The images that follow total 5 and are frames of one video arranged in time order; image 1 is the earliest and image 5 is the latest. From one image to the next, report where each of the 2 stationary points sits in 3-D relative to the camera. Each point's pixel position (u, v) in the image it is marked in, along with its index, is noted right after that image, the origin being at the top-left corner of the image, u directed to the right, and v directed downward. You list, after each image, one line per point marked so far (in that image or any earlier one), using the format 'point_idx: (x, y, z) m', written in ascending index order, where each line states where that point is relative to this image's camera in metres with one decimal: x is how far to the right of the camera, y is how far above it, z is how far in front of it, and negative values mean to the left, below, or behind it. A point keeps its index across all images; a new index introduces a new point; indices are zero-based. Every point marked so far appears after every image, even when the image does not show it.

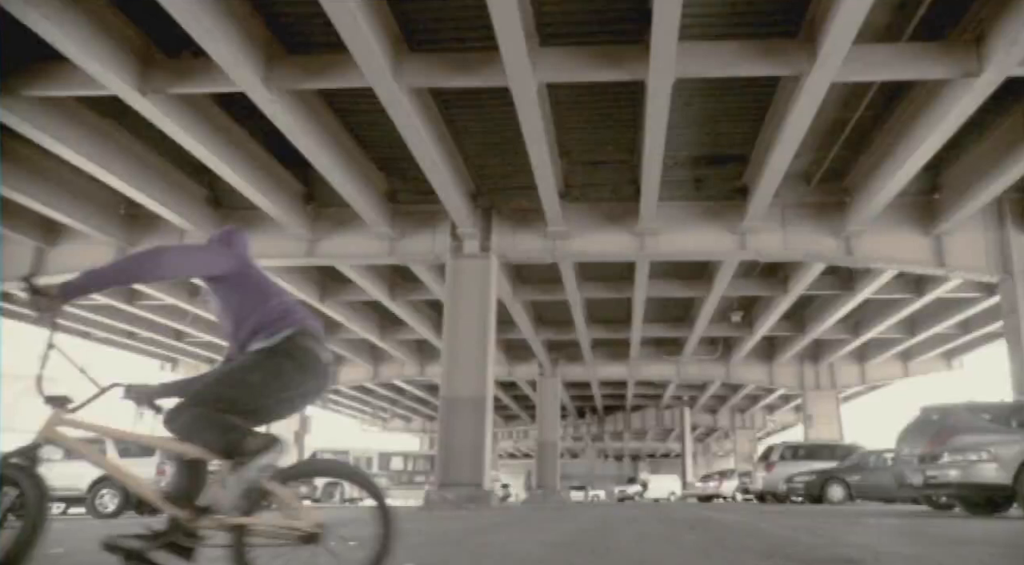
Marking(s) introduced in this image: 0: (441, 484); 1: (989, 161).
0: (-1.3, -3.8, +12.7) m
1: (+7.6, +1.9, +10.8) m
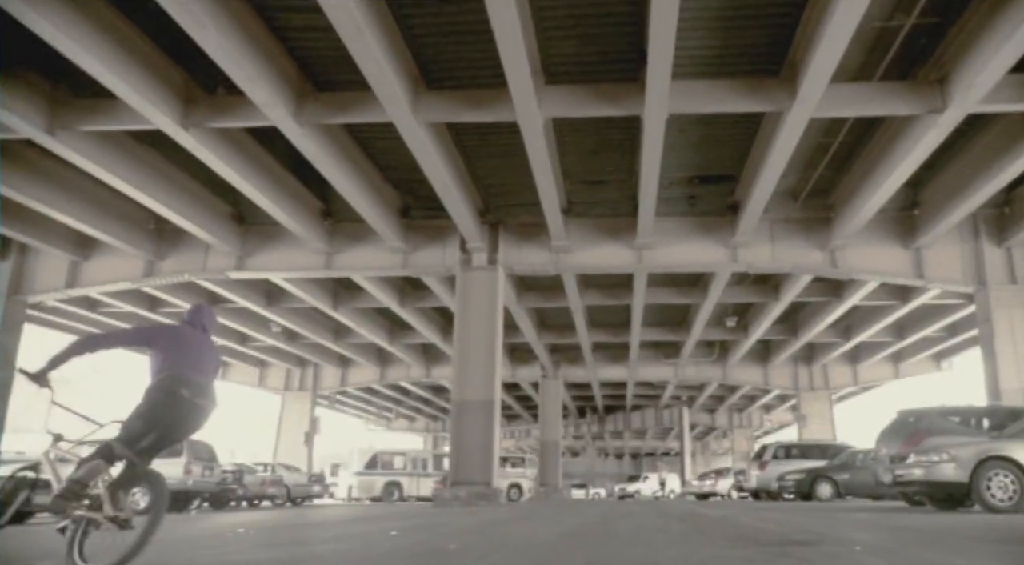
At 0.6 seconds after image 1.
0: (-1.2, -4.0, +13.6) m
1: (+7.7, +1.7, +11.7) m
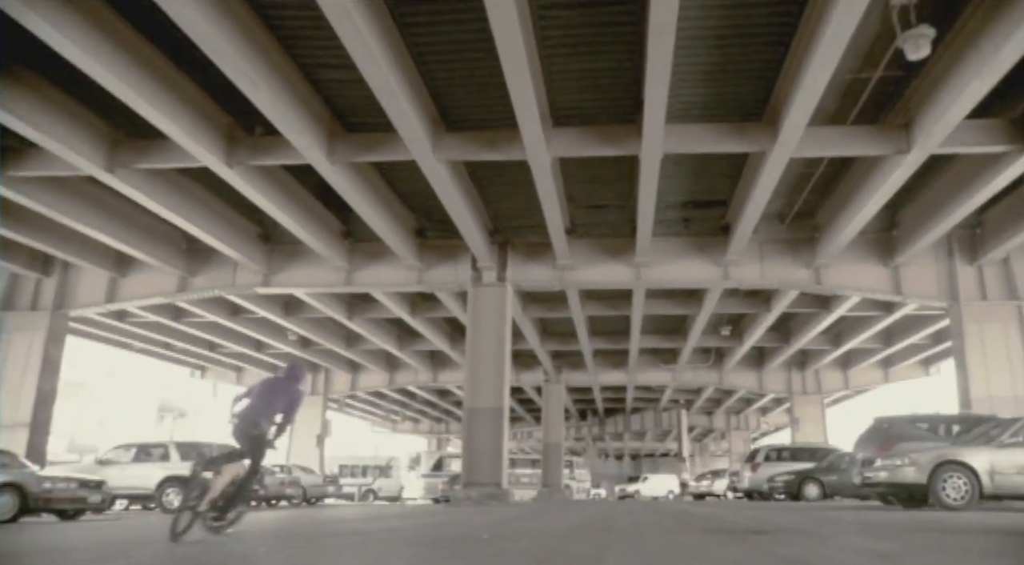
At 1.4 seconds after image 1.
0: (-1.0, -4.3, +14.7) m
1: (+7.9, +1.4, +12.7) m
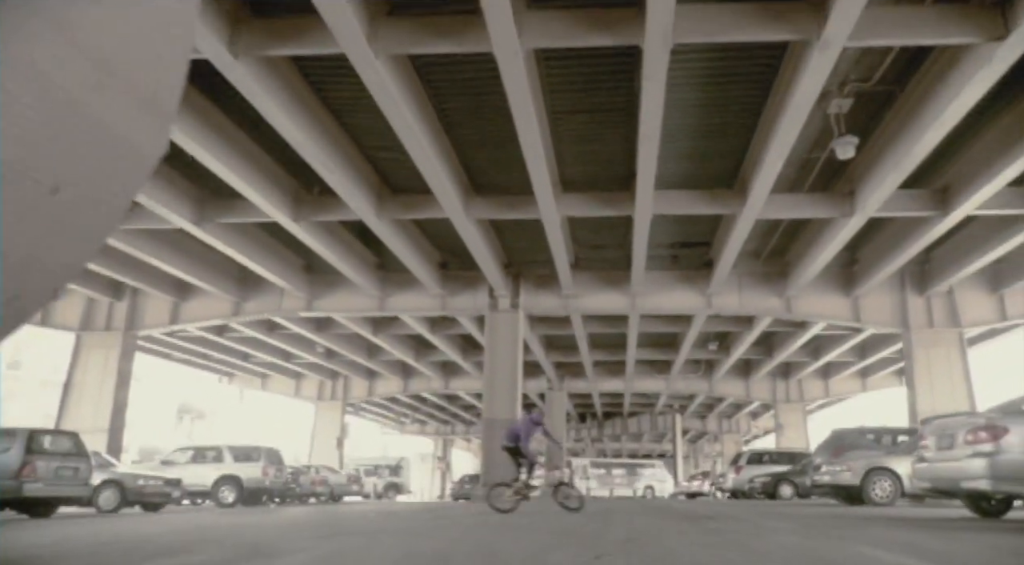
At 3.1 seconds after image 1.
0: (-0.7, -5.0, +17.0) m
1: (+8.2, +0.7, +15.1) m
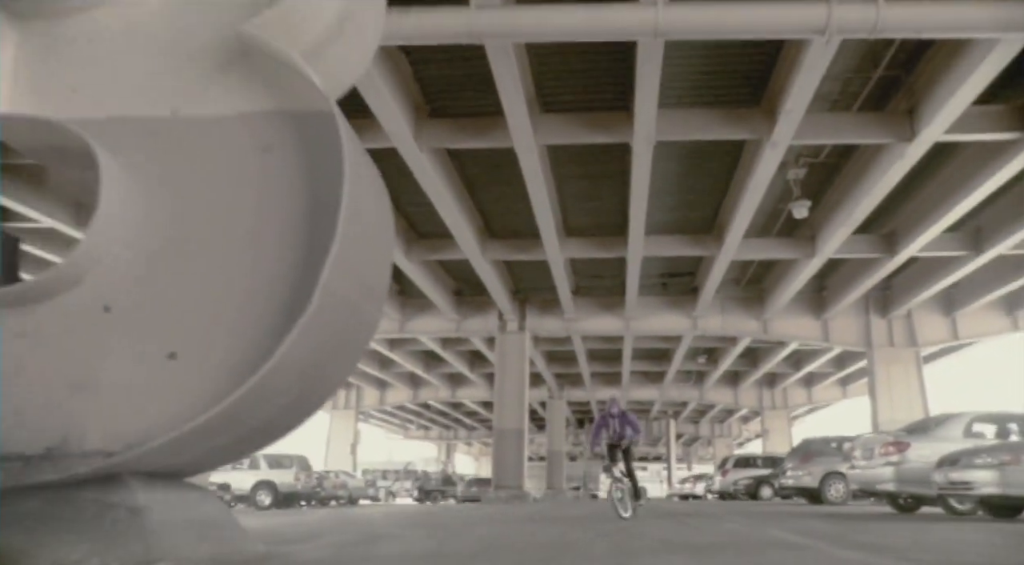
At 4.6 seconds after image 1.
0: (-0.5, -5.7, +19.0) m
1: (+8.4, 0.0, +17.2) m
